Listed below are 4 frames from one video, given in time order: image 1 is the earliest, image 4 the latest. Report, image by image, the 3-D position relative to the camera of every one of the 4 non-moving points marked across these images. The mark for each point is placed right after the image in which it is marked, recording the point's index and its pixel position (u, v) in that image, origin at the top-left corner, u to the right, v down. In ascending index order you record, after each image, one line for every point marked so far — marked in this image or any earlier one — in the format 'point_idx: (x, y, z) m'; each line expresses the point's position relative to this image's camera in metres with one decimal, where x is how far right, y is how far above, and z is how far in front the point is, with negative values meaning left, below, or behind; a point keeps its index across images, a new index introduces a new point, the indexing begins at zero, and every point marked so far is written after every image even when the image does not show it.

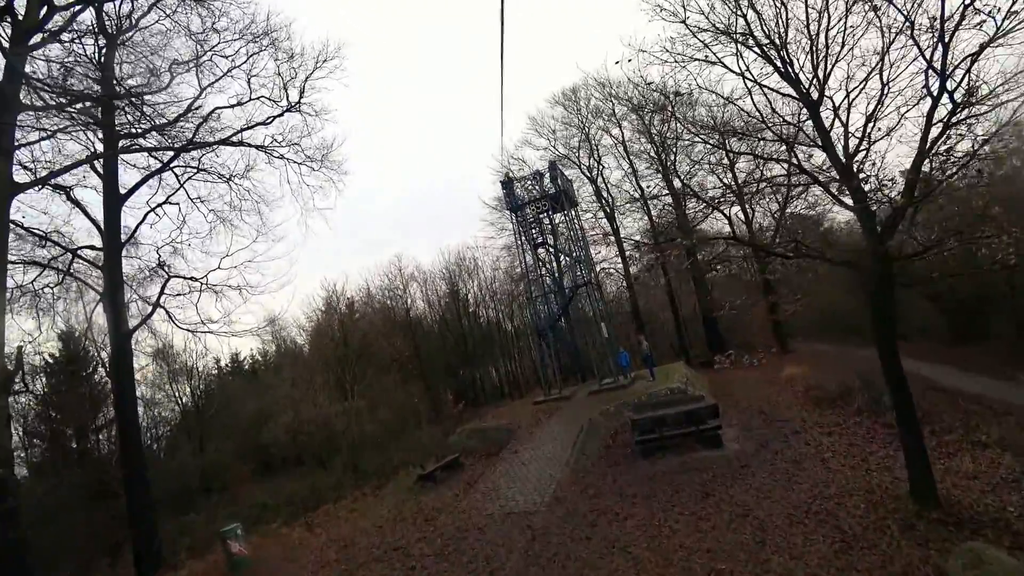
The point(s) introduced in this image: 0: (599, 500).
0: (+1.4, -3.4, +9.6) m
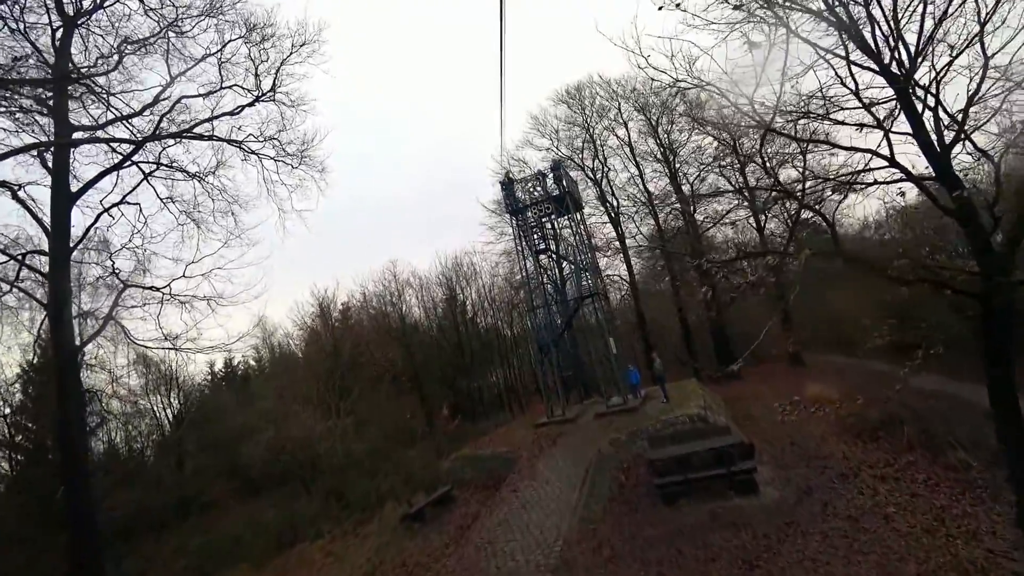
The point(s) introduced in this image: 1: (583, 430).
0: (+1.4, -3.7, +7.9) m
1: (+1.8, -3.6, +15.2) m
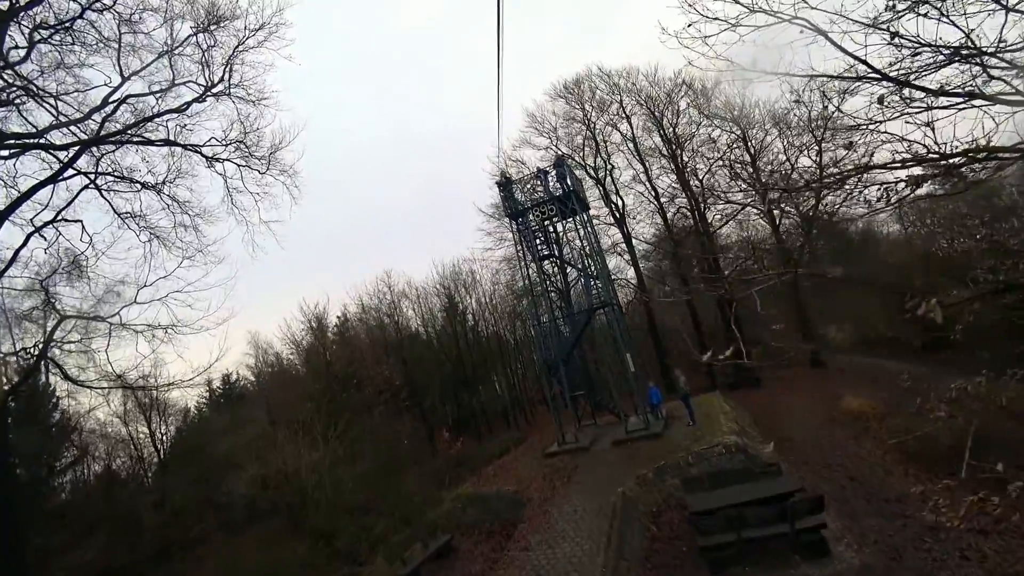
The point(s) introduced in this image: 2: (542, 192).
0: (+1.5, -3.9, +6.0) m
1: (+2.0, -3.9, +13.3) m
2: (+0.9, +2.9, +18.5) m
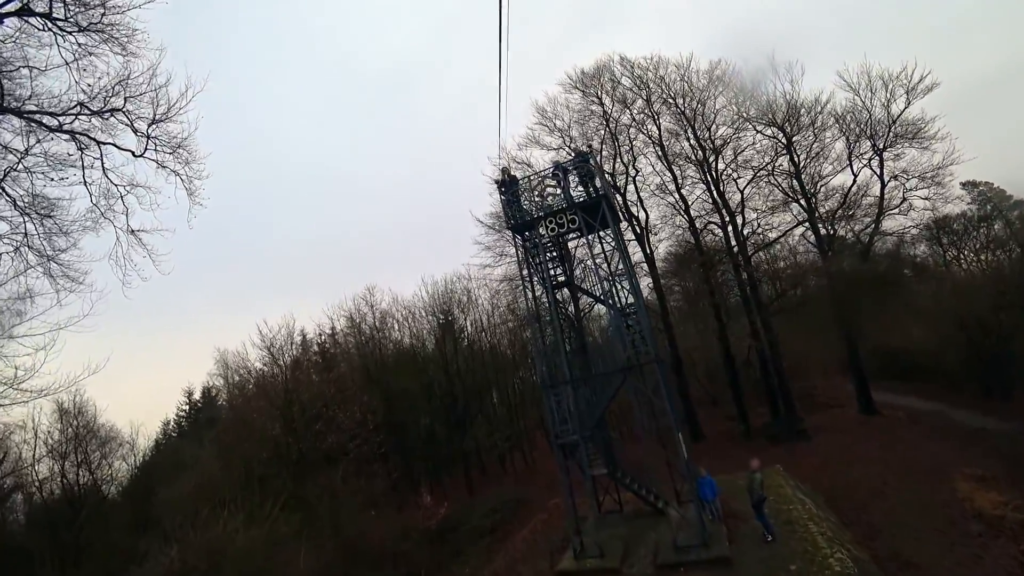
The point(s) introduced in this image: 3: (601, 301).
0: (+1.4, -4.5, +1.3) m
1: (+1.9, -4.6, +8.6) m
2: (+1.0, +2.1, +14.0) m
3: (+2.0, -0.3, +13.7) m
